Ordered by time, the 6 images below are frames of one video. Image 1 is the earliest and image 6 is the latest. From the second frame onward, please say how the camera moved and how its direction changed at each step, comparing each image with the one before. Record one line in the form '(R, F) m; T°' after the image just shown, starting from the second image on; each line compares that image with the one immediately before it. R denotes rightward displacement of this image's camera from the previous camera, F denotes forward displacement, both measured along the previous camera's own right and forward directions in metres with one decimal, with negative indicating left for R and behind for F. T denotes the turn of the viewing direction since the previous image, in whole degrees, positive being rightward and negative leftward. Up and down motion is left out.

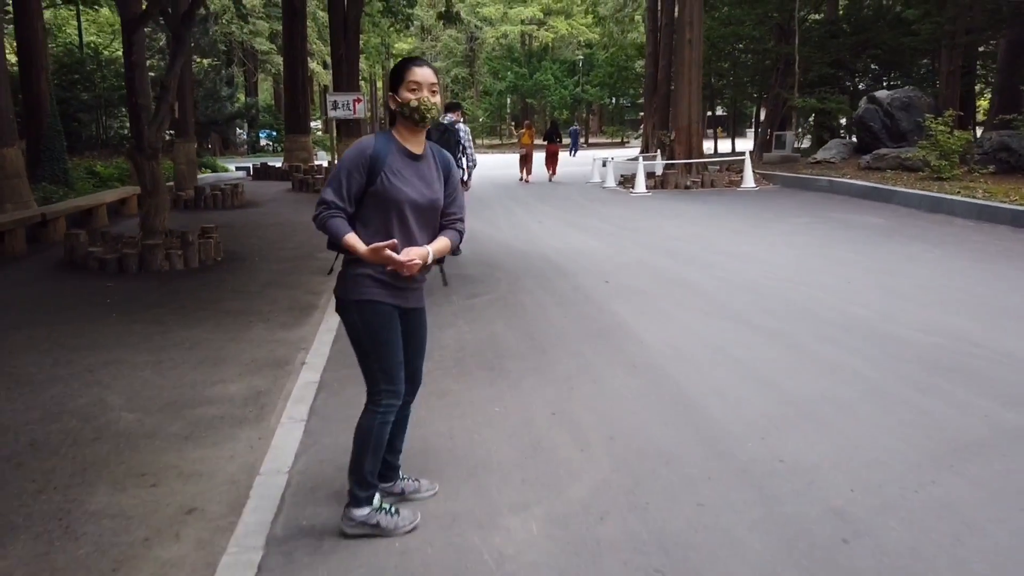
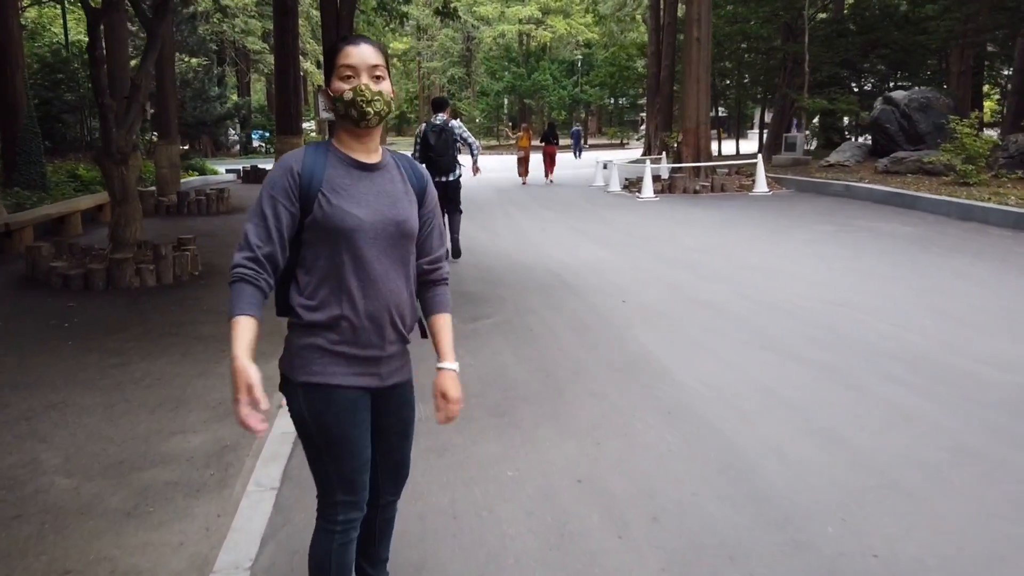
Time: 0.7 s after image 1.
(-0.1, +0.9) m; 0°
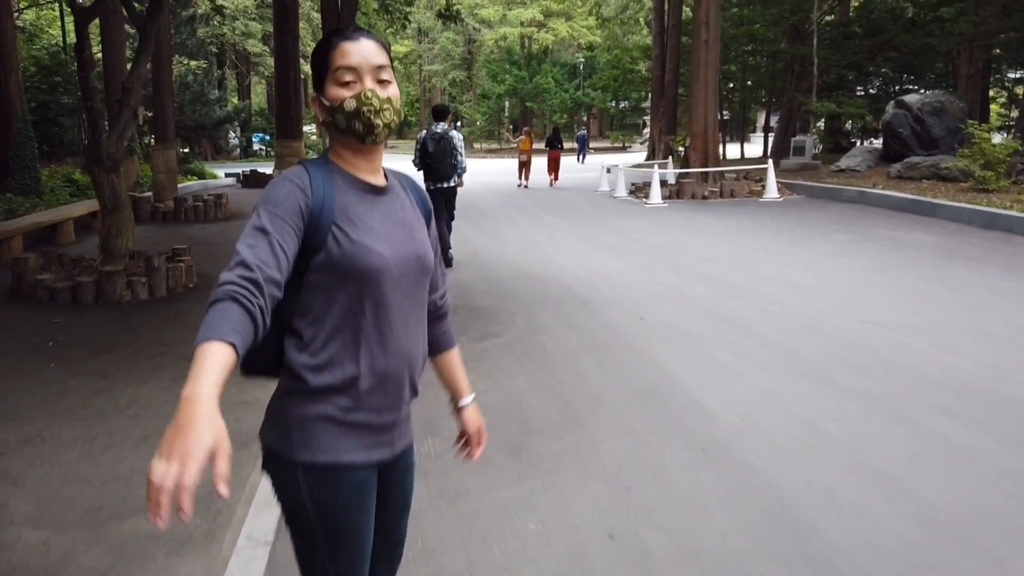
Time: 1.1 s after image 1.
(-0.1, +0.4) m; 0°
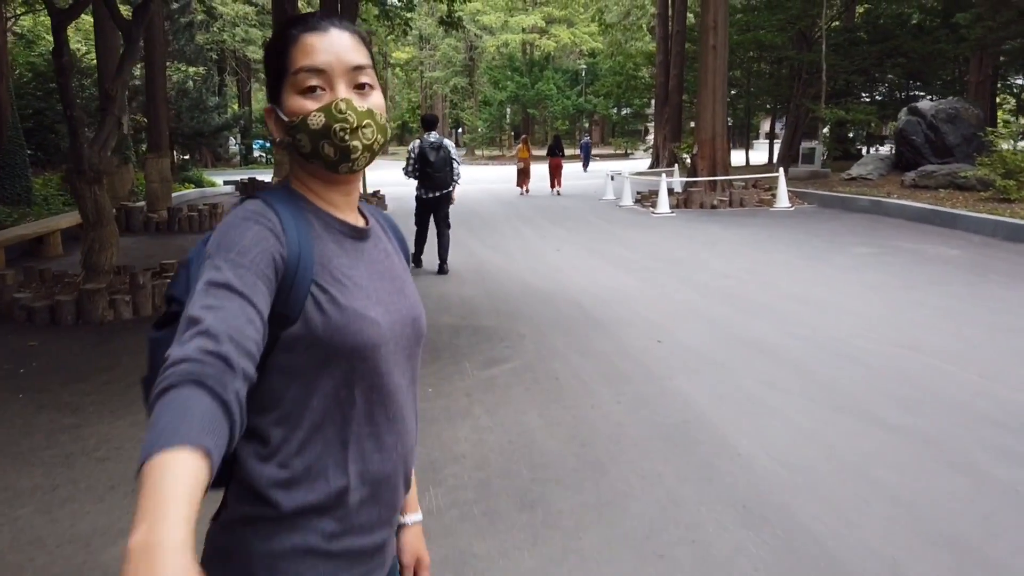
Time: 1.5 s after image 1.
(-0.1, +0.5) m; 0°
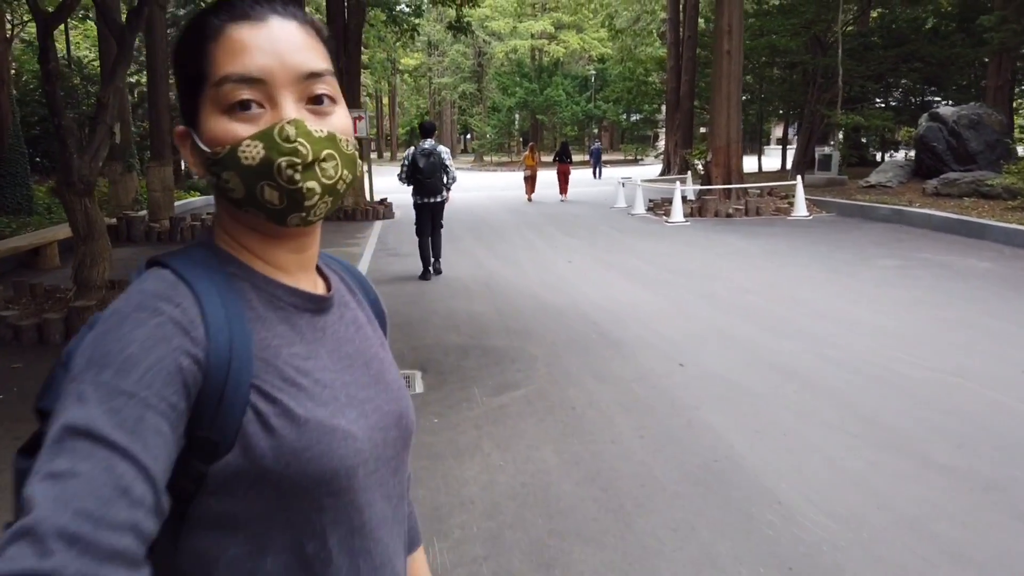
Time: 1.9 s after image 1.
(0.0, +0.4) m; -1°
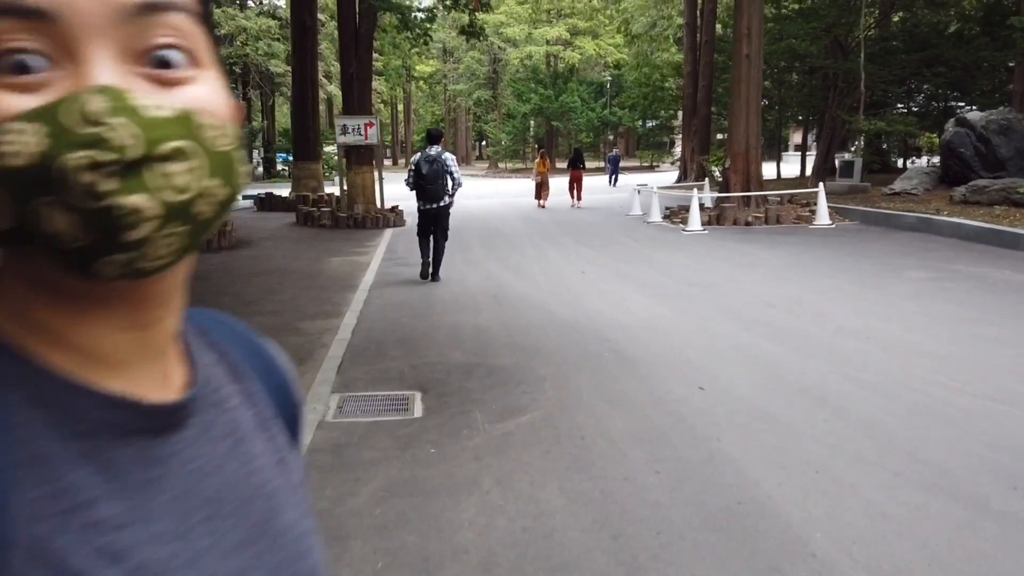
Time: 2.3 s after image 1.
(+0.1, +0.4) m; -1°
